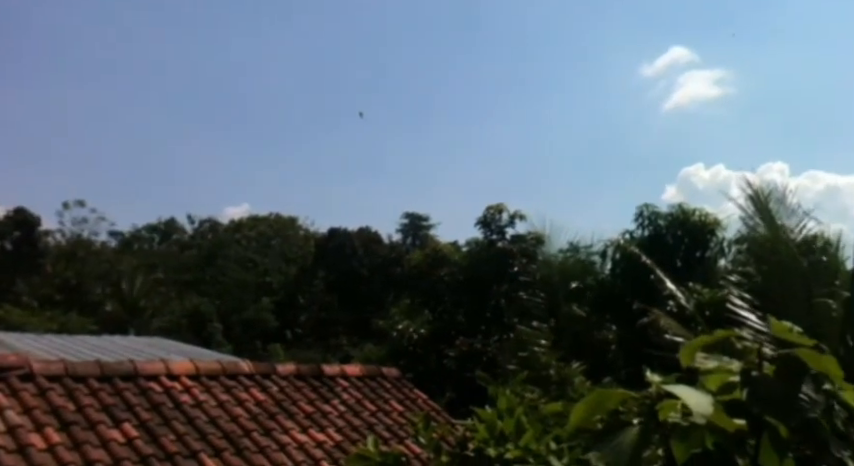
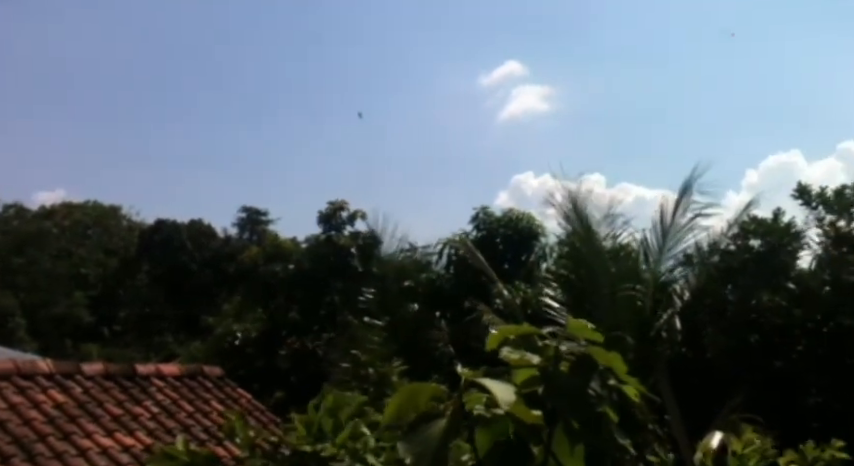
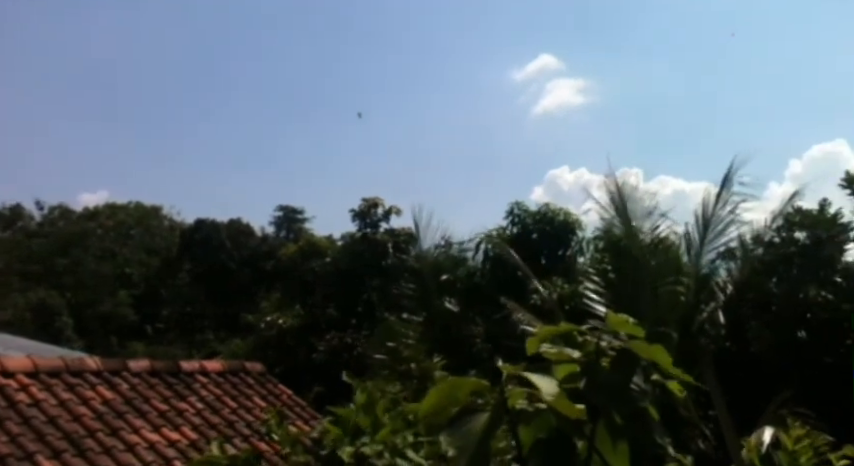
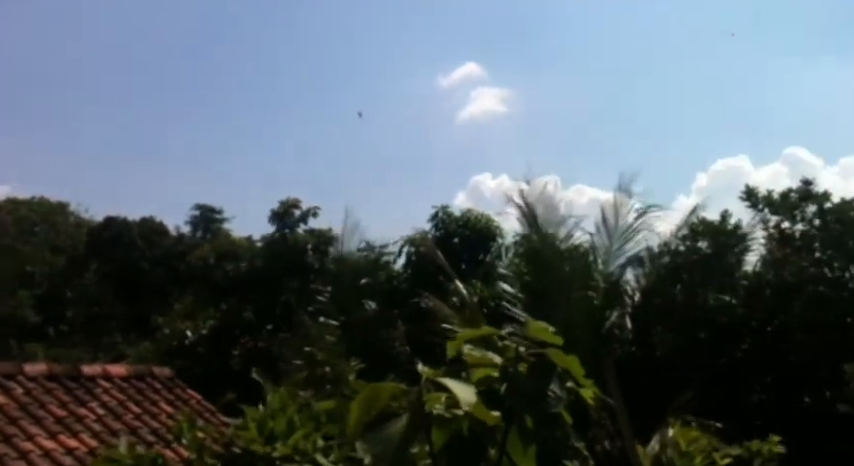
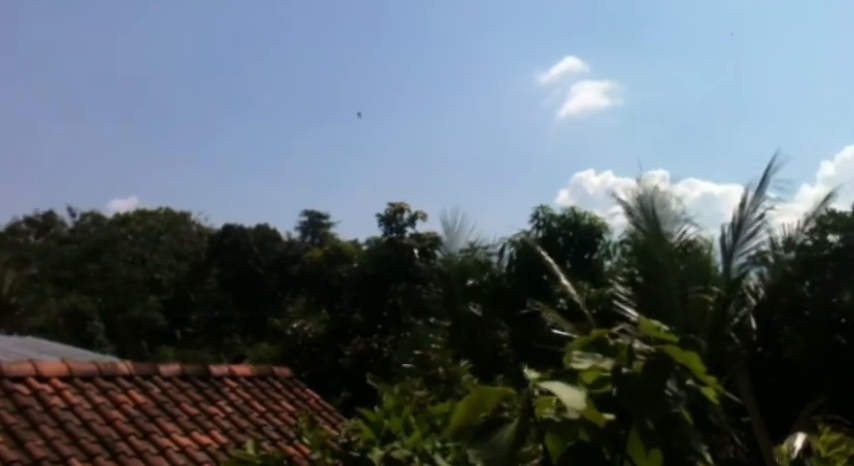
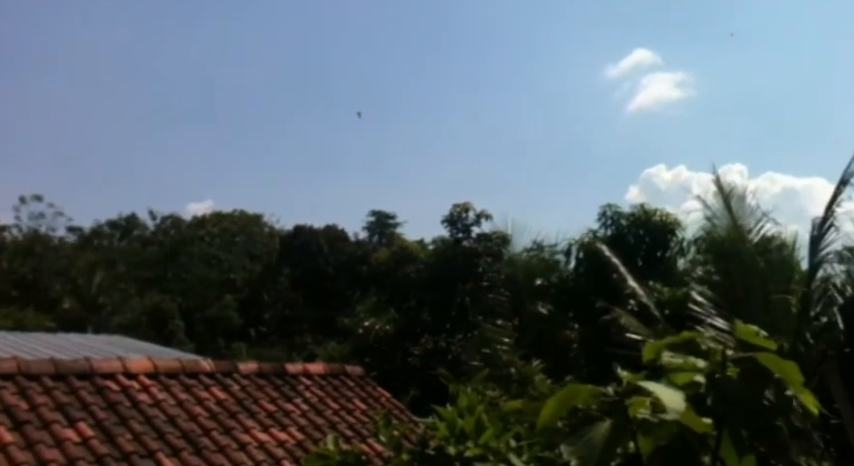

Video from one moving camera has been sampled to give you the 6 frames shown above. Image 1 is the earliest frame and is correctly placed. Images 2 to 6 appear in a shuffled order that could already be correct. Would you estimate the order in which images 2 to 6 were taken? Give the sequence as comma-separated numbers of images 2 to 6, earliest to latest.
6, 5, 3, 2, 4
